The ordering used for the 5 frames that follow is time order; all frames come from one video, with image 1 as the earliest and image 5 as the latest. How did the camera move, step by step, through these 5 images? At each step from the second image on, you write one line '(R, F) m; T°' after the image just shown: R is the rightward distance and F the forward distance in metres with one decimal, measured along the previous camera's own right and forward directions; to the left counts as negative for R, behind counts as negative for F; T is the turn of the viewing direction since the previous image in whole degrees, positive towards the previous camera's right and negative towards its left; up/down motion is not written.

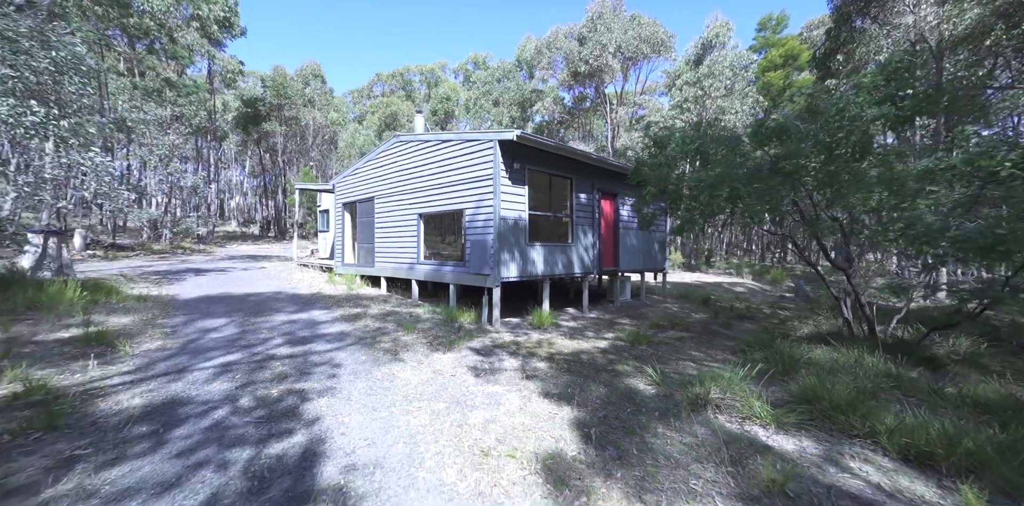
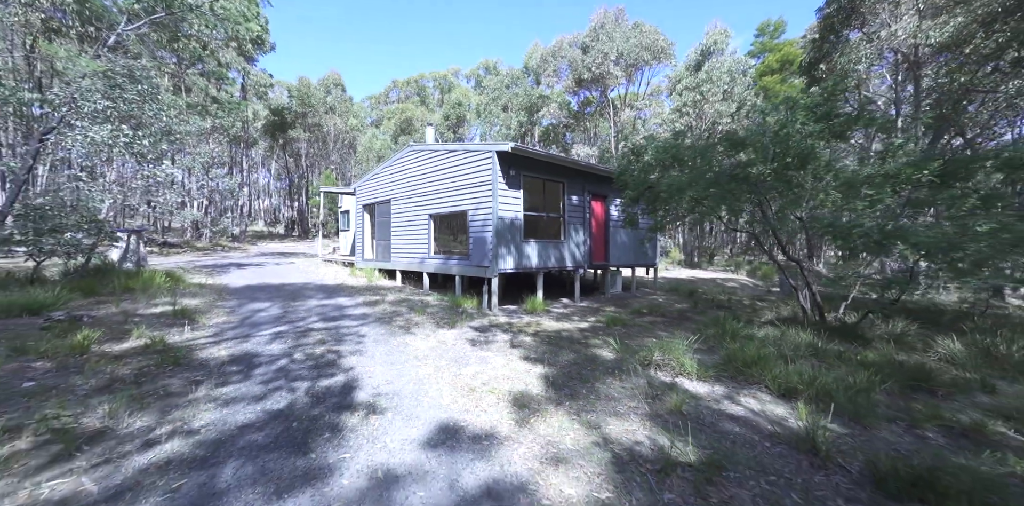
(+0.3, -1.0) m; -2°
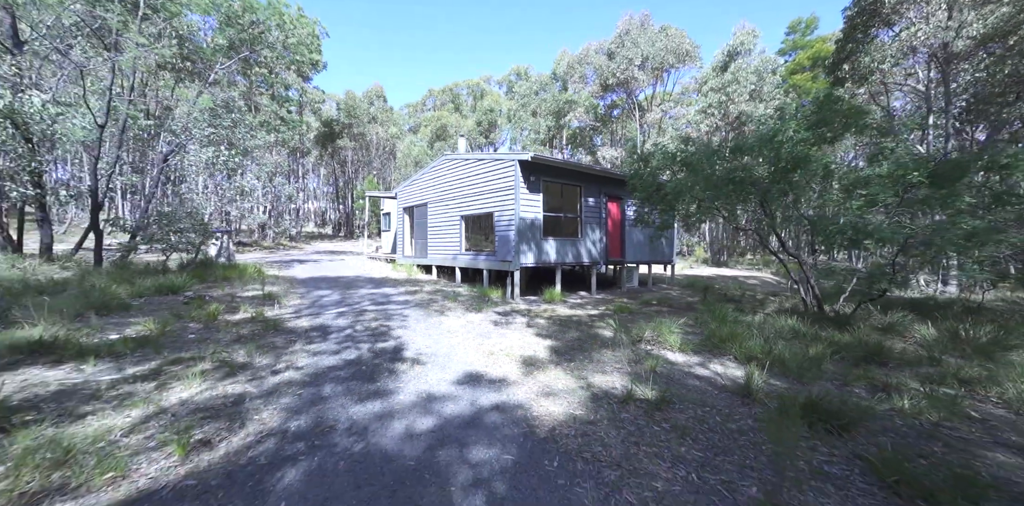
(+0.3, -1.0) m; -5°
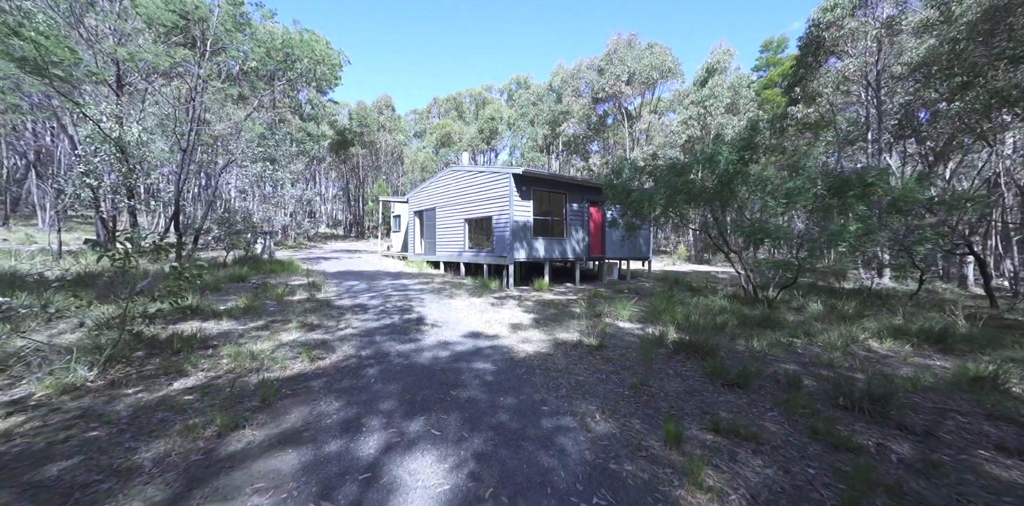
(+0.2, -1.7) m; 0°
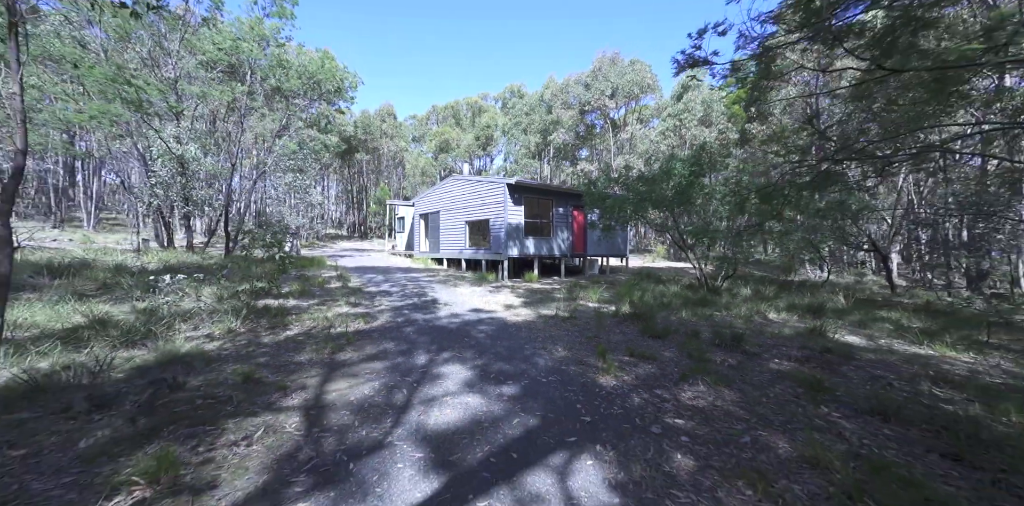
(0.0, -1.7) m; +1°
